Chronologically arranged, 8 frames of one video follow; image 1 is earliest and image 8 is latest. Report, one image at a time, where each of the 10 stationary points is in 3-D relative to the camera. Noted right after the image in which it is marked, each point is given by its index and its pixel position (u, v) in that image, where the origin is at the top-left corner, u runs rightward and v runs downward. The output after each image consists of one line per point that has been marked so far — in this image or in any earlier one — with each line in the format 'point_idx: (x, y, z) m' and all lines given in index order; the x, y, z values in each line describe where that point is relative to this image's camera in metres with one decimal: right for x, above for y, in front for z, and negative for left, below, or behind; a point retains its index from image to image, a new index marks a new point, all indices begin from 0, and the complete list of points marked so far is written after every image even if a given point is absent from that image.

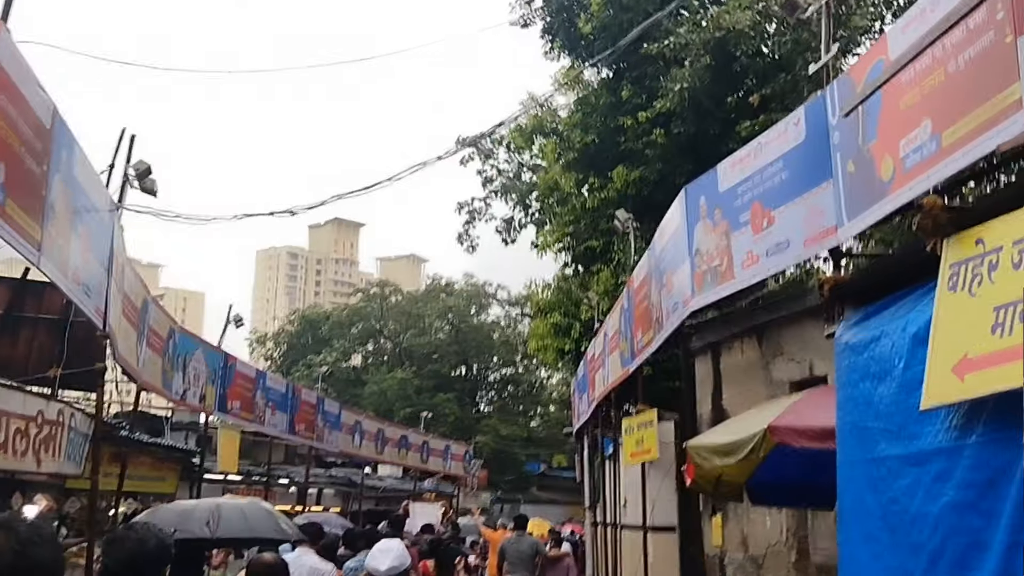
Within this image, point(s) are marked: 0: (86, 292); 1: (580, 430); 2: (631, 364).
0: (-3.0, 0.0, +5.8) m
1: (+1.4, -2.8, +16.4) m
2: (+1.4, -0.9, +9.9) m
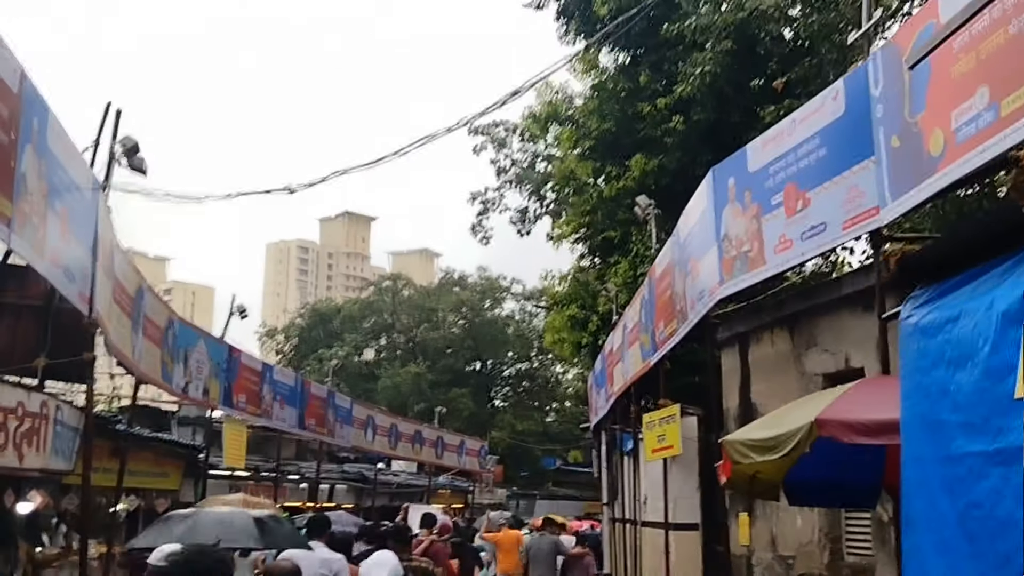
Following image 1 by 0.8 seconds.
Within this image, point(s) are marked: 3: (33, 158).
0: (-2.9, +0.1, +5.4) m
1: (+1.7, -2.7, +16.0) m
2: (+1.6, -0.8, +9.4) m
3: (-2.8, +0.8, +4.9) m
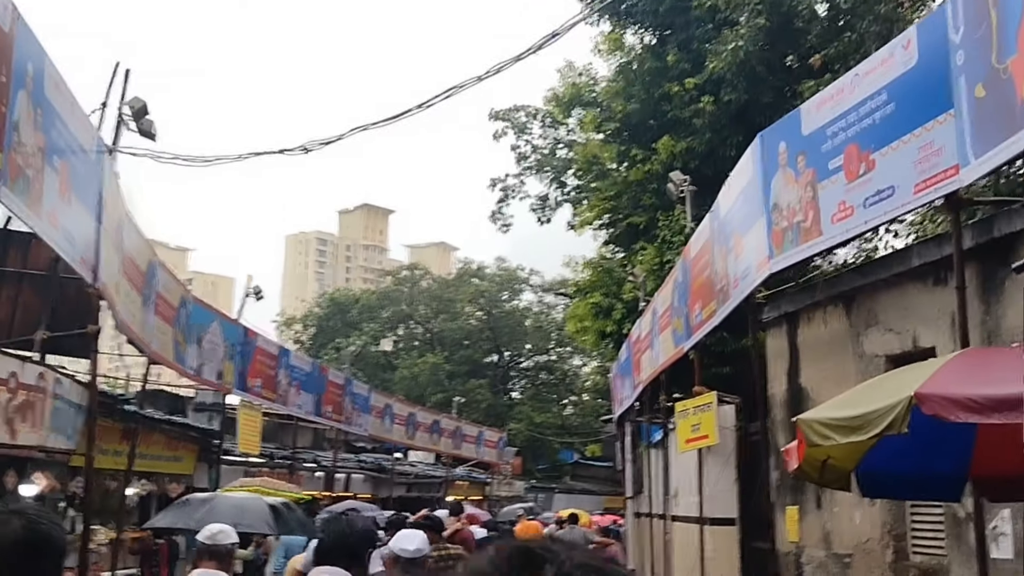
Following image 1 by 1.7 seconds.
0: (-2.7, +0.3, +5.1) m
1: (+2.1, -2.4, +15.5) m
2: (+1.9, -0.6, +9.0) m
3: (-2.6, +1.0, +4.5) m
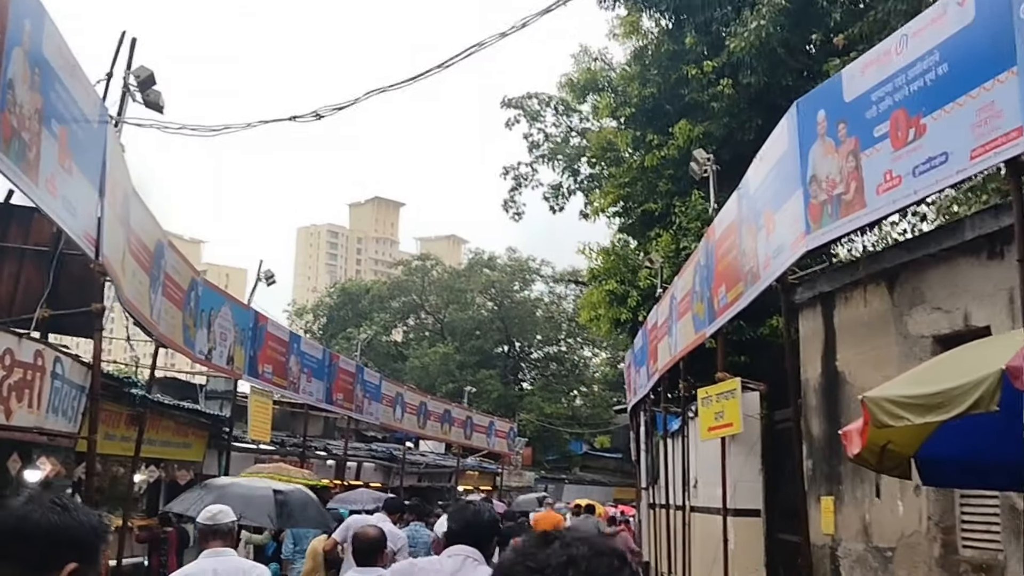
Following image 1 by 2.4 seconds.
0: (-2.6, +0.5, +4.8) m
1: (+2.3, -2.2, +15.2) m
2: (+2.1, -0.4, +8.7) m
3: (-2.5, +1.1, +4.2) m
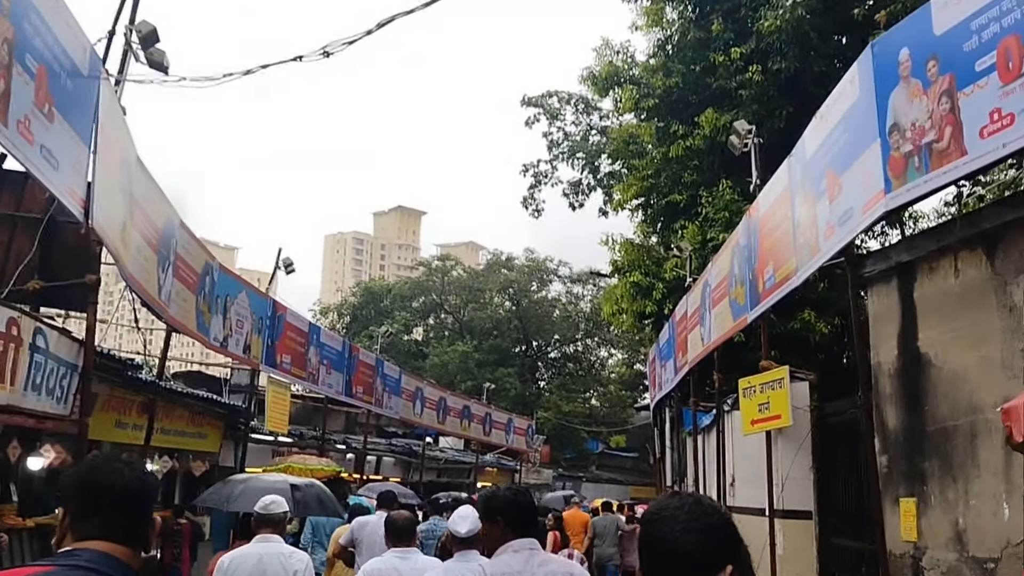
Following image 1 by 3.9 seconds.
0: (-2.4, +0.7, +4.3) m
1: (+2.7, -2.0, +14.6) m
2: (+2.4, -0.2, +8.1) m
3: (-2.3, +1.3, +3.7) m
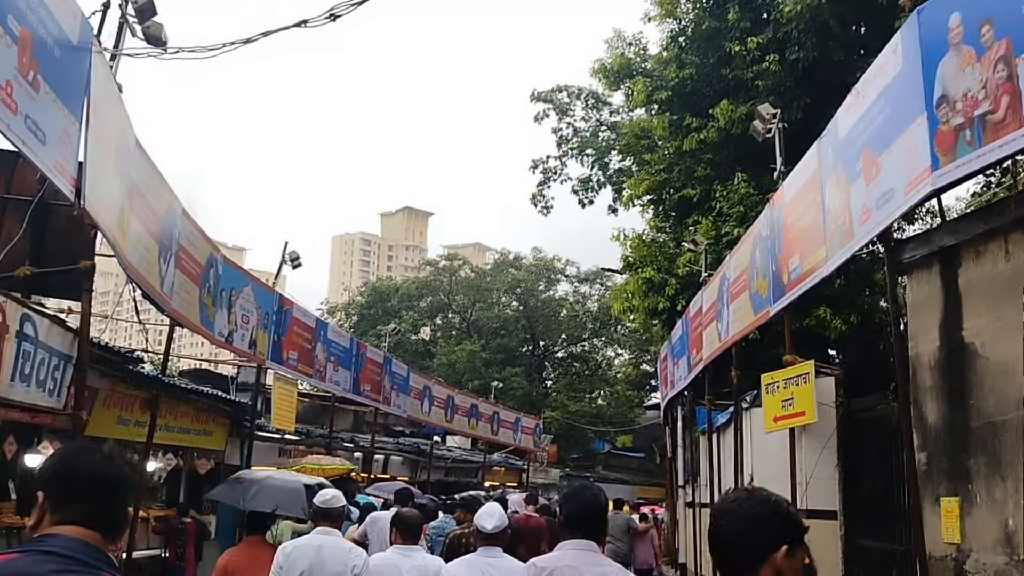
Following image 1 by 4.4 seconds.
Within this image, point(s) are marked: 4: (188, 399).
0: (-2.3, +0.7, +4.1) m
1: (+2.9, -1.9, +14.3) m
2: (+2.5, -0.2, +7.8) m
3: (-2.2, +1.4, +3.5) m
4: (-4.0, -1.4, +10.2) m
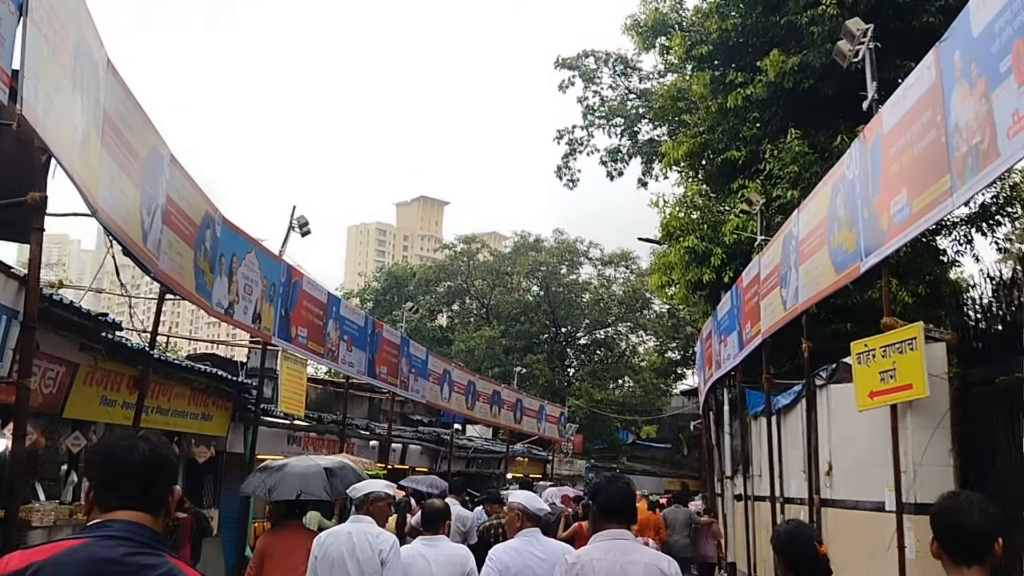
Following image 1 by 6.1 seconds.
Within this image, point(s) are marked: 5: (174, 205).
0: (-2.0, +1.1, +2.9) m
1: (+3.4, -1.5, +13.1) m
2: (+2.8, +0.2, +6.5) m
3: (-1.9, +1.8, +2.3) m
4: (-3.6, -1.0, +9.0) m
5: (-3.1, +0.8, +7.8) m
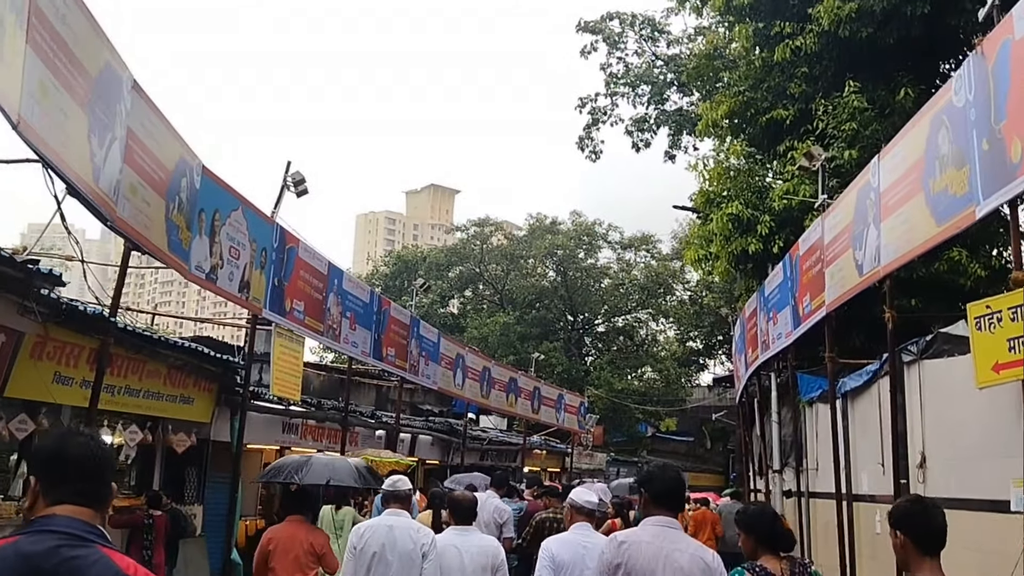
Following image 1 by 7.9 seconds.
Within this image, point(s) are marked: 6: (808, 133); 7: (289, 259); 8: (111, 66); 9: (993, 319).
0: (-1.8, +1.4, +1.6) m
1: (+3.6, -1.1, +11.8) m
2: (+3.0, +0.6, +5.2) m
3: (-1.8, +2.1, +1.0) m
4: (-3.4, -0.6, +7.8) m
5: (-2.9, +1.1, +6.5) m
6: (+4.4, +2.3, +12.3) m
7: (-2.6, +0.3, +9.7) m
8: (-2.9, +1.5, +5.9) m
9: (+3.0, -0.2, +5.1) m
